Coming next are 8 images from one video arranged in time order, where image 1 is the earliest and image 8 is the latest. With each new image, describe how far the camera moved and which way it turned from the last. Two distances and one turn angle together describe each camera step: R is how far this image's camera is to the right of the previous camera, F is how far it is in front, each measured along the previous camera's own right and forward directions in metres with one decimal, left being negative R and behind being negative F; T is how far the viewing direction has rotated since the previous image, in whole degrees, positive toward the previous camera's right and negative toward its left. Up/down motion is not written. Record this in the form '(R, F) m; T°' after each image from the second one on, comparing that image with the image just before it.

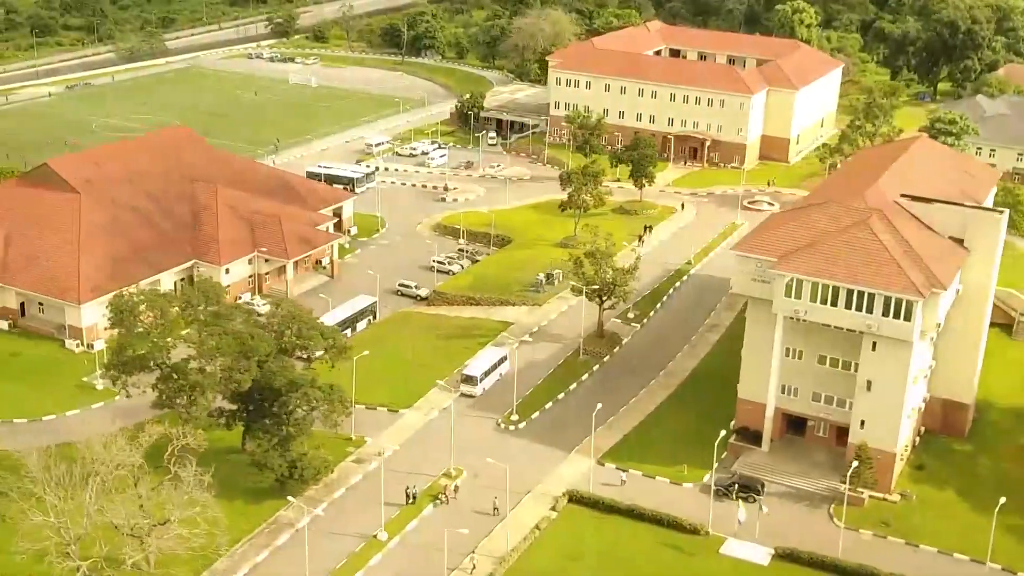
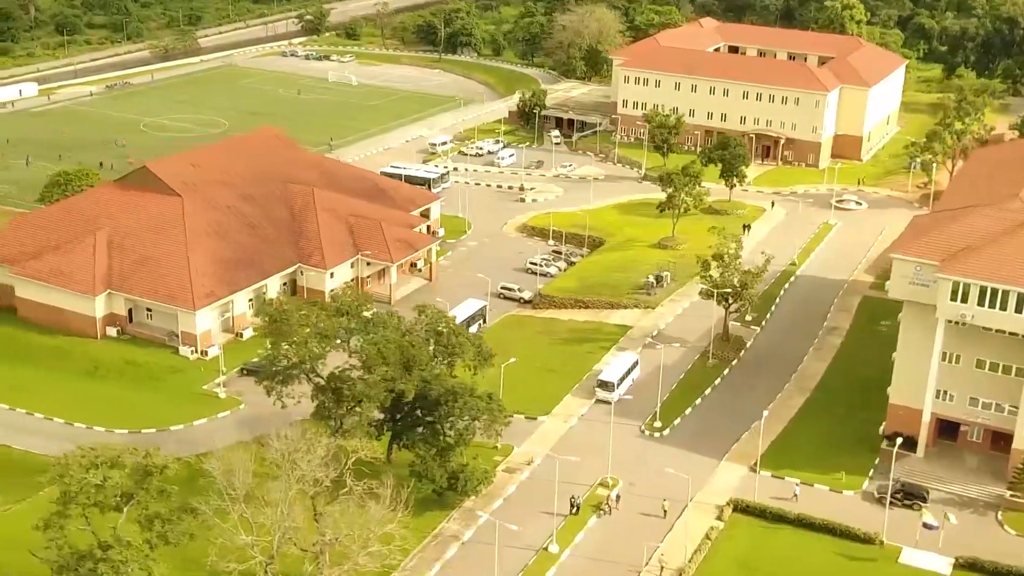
(-6.4, +1.0) m; +1°
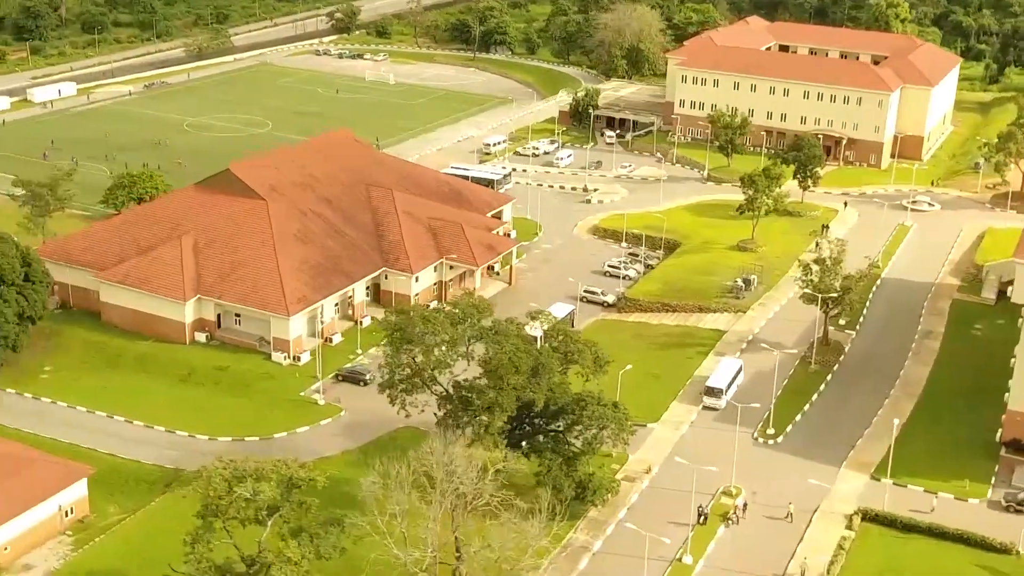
(-4.6, +0.6) m; 0°
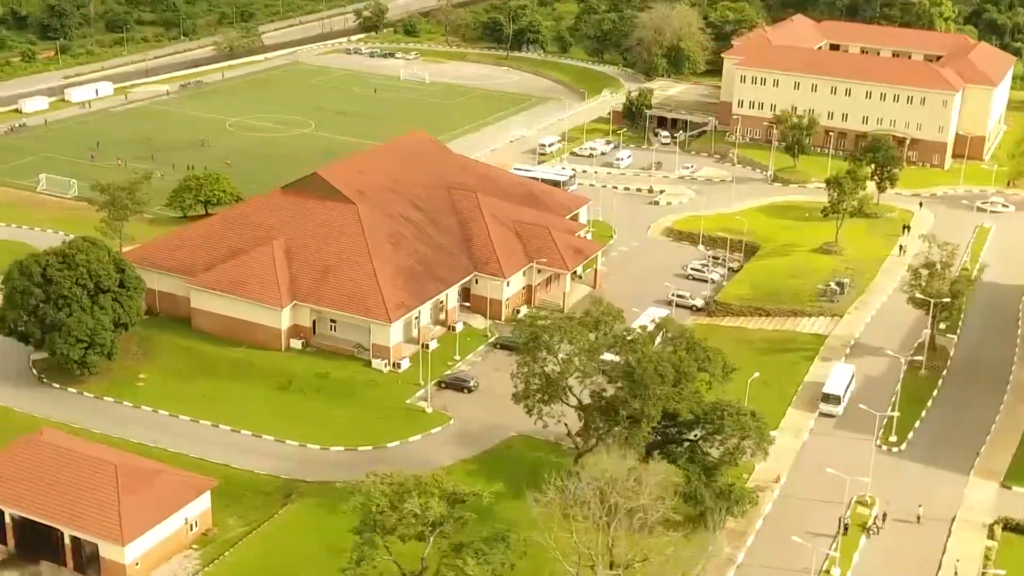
(-5.2, +0.7) m; +1°
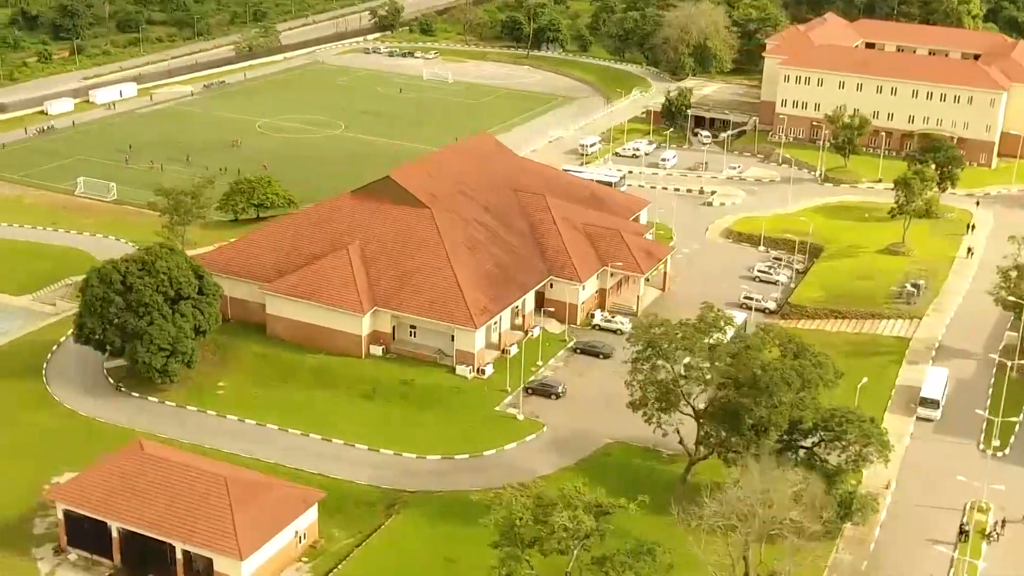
(-4.7, +0.7) m; +1°
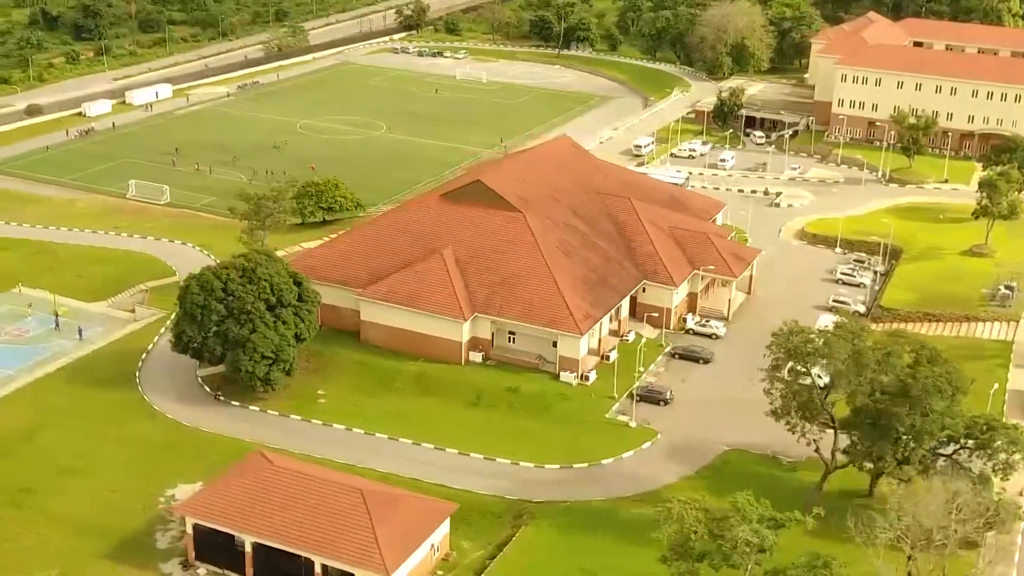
(-5.3, +0.7) m; +1°
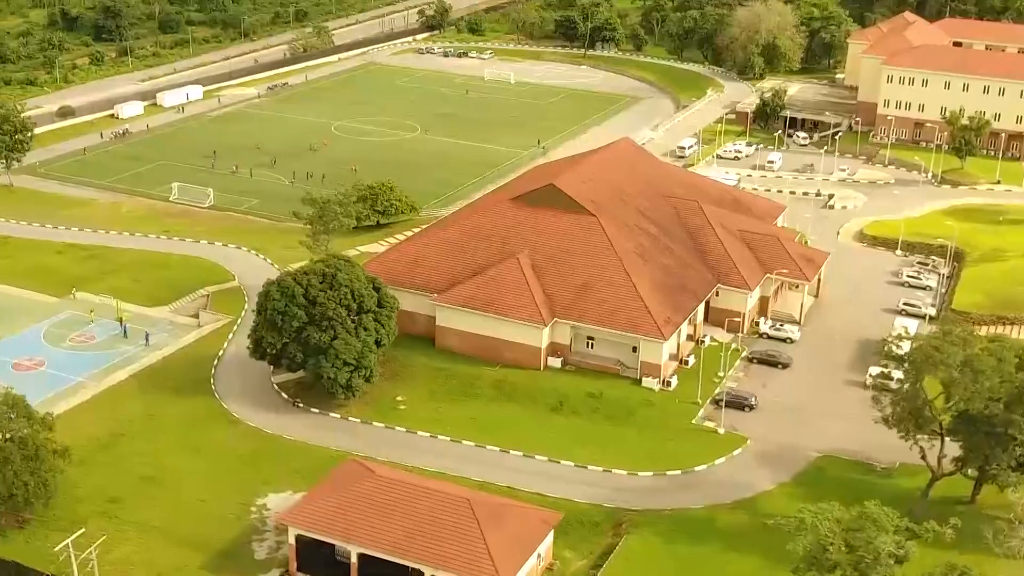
(-3.9, +0.5) m; 0°
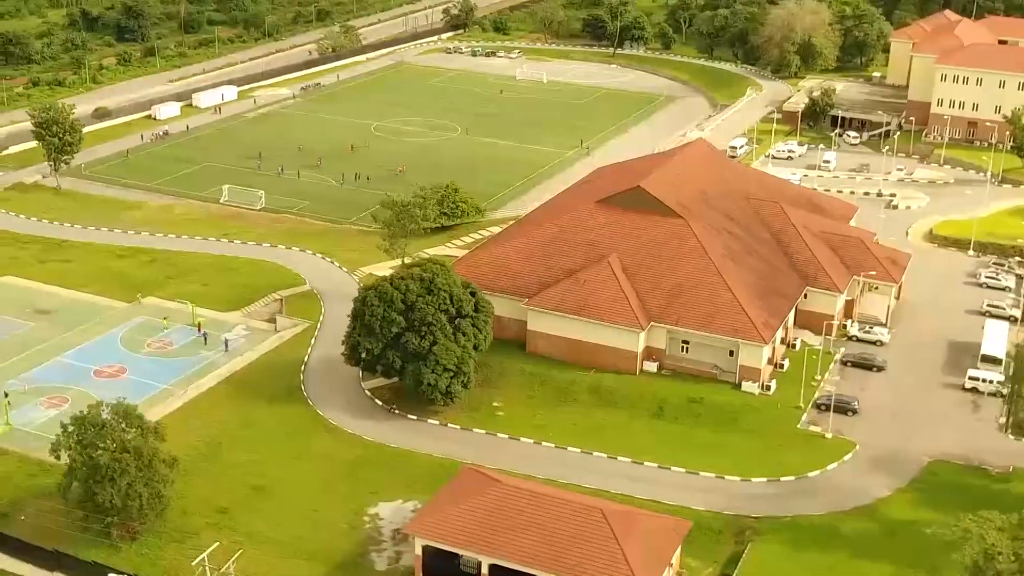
(-4.8, +0.7) m; +1°
